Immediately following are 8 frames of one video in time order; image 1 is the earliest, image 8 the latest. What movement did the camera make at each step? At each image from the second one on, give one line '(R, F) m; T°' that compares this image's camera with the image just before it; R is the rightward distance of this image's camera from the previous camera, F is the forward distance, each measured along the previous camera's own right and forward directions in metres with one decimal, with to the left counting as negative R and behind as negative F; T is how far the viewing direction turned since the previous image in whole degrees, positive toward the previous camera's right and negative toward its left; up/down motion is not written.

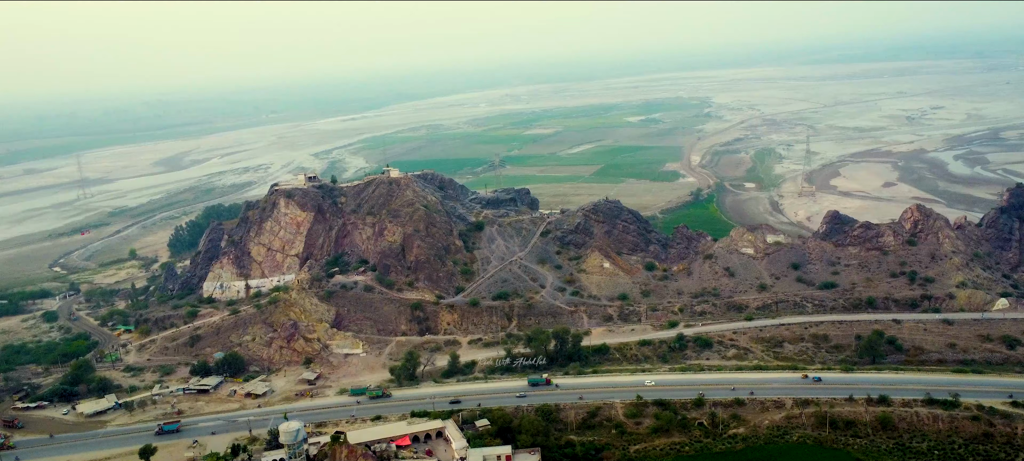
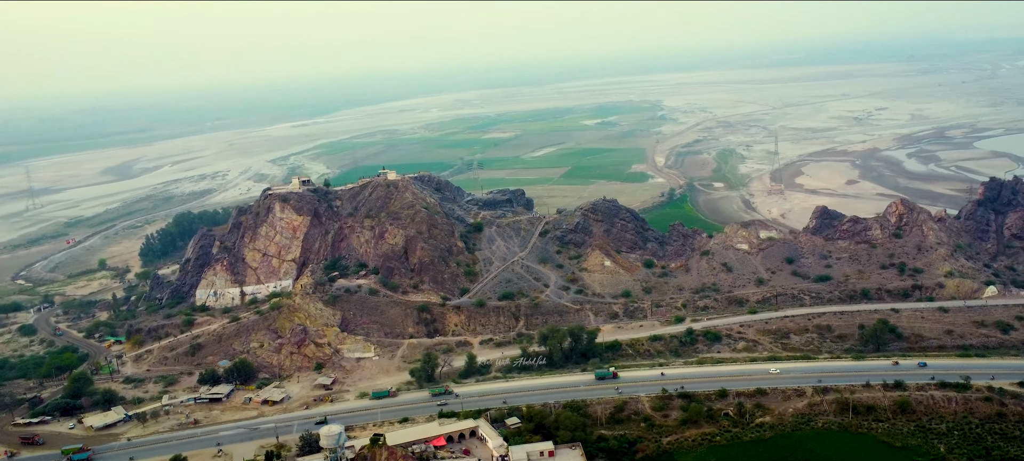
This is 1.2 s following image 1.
(-2.6, 0.0) m; +4°
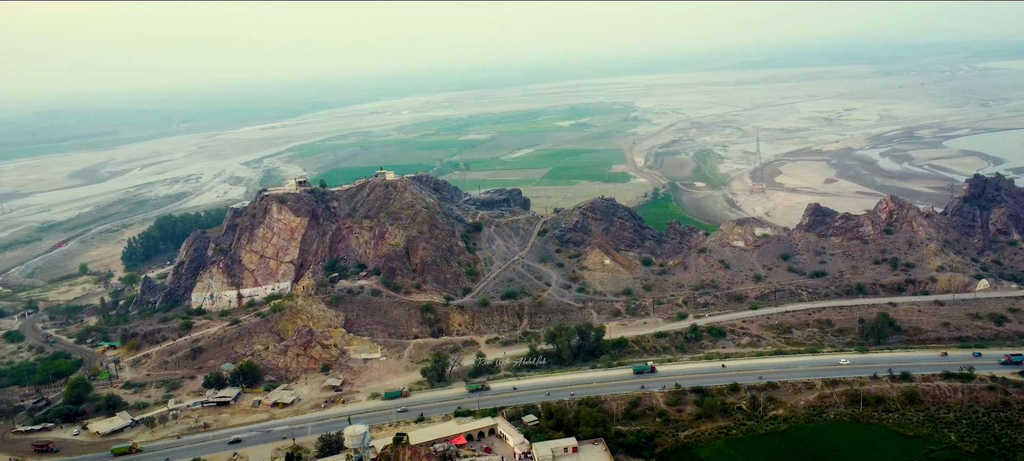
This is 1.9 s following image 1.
(-1.6, 0.0) m; +2°
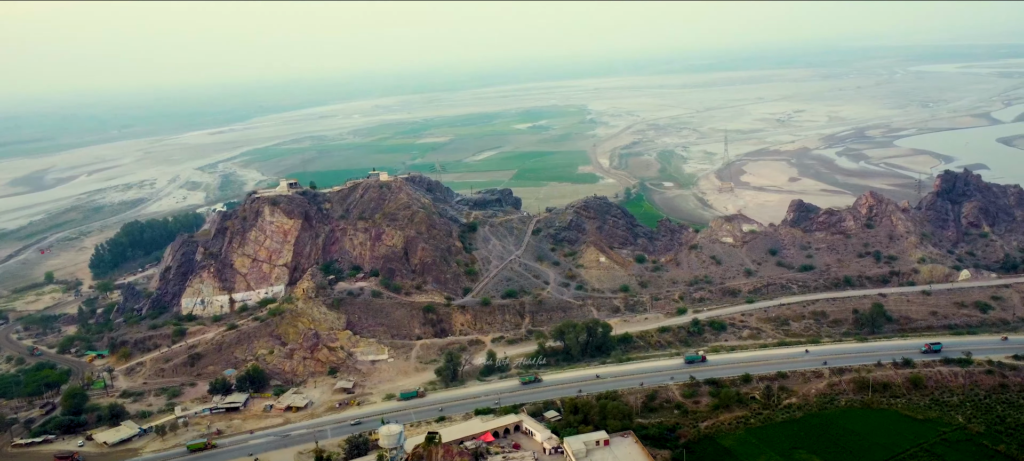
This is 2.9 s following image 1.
(-2.4, 0.0) m; +4°
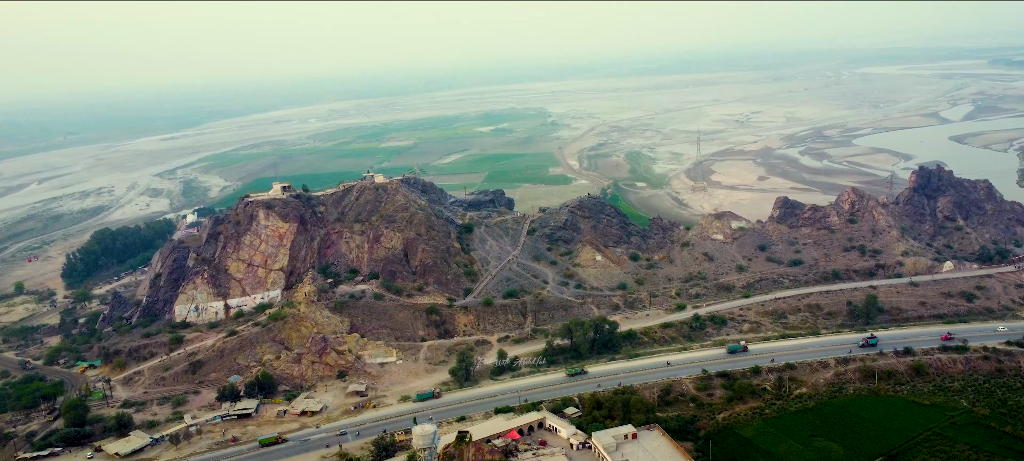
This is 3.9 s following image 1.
(-2.1, -0.1) m; +3°
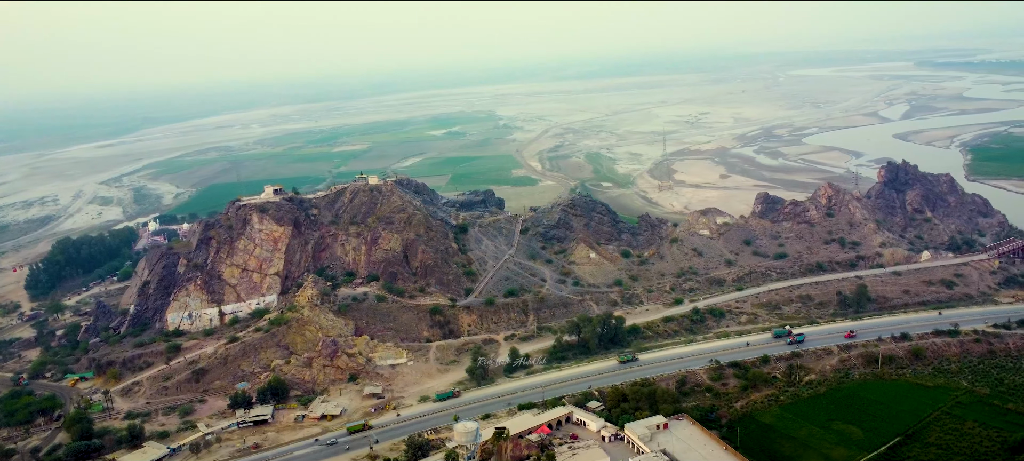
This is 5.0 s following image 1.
(-2.7, -0.1) m; +4°
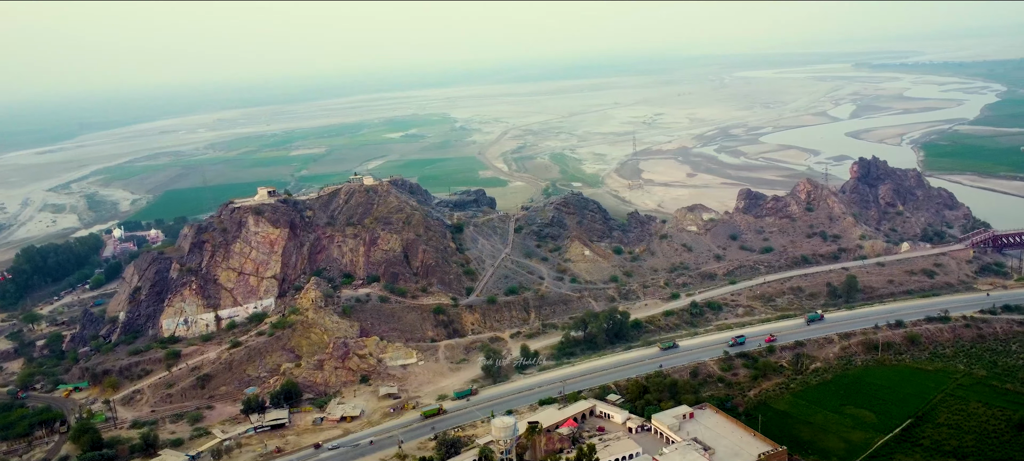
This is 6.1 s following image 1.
(-2.4, -0.1) m; +4°
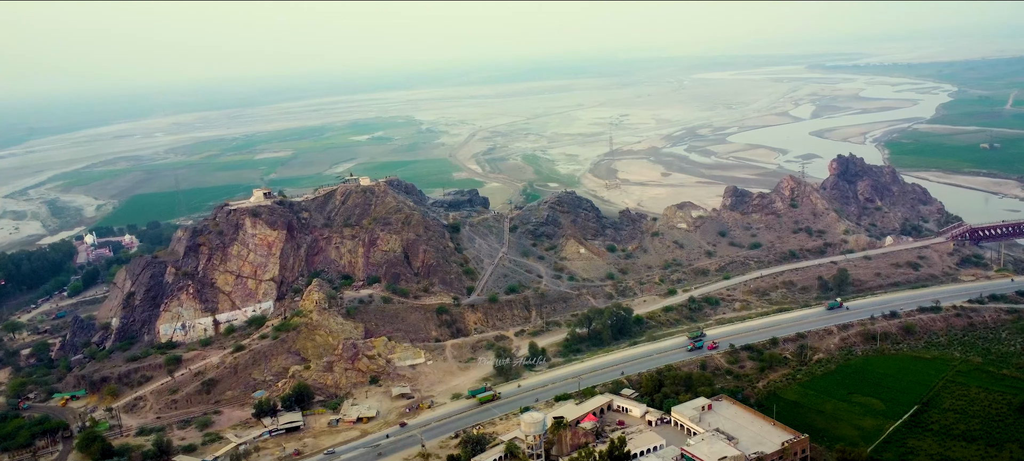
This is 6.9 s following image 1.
(-1.9, -0.1) m; +3°
